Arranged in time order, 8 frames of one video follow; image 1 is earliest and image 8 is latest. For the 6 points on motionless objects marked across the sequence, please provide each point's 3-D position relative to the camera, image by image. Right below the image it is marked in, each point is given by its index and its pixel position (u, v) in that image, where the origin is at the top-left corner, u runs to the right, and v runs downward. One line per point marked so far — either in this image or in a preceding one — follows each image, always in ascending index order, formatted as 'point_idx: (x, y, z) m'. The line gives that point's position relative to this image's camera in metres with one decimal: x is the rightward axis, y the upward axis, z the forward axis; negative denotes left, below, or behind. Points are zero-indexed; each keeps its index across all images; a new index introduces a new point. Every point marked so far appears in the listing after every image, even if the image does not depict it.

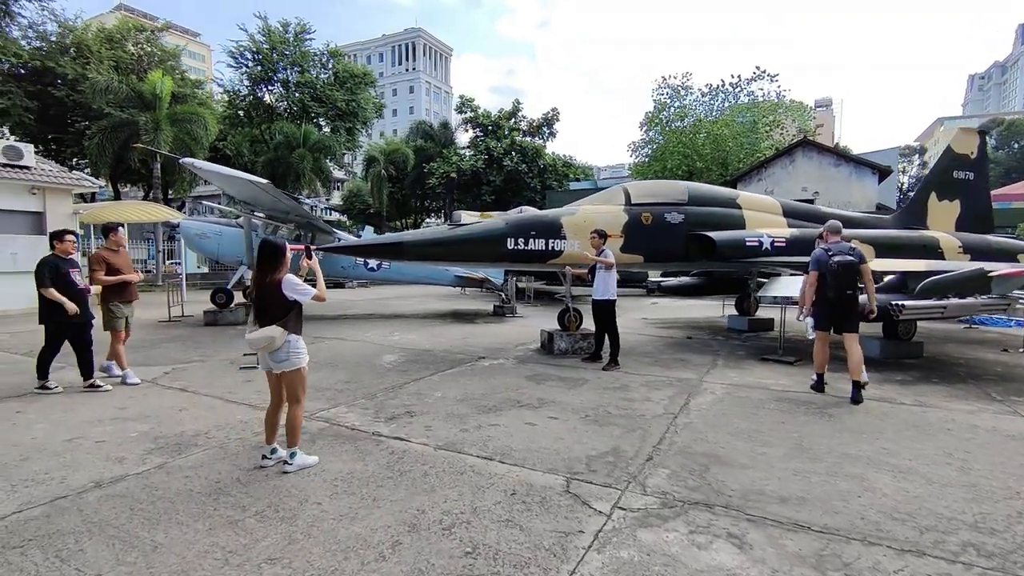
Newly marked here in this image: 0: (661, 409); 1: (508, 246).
0: (+1.4, -1.1, +4.8) m
1: (0.0, +0.5, +6.8) m
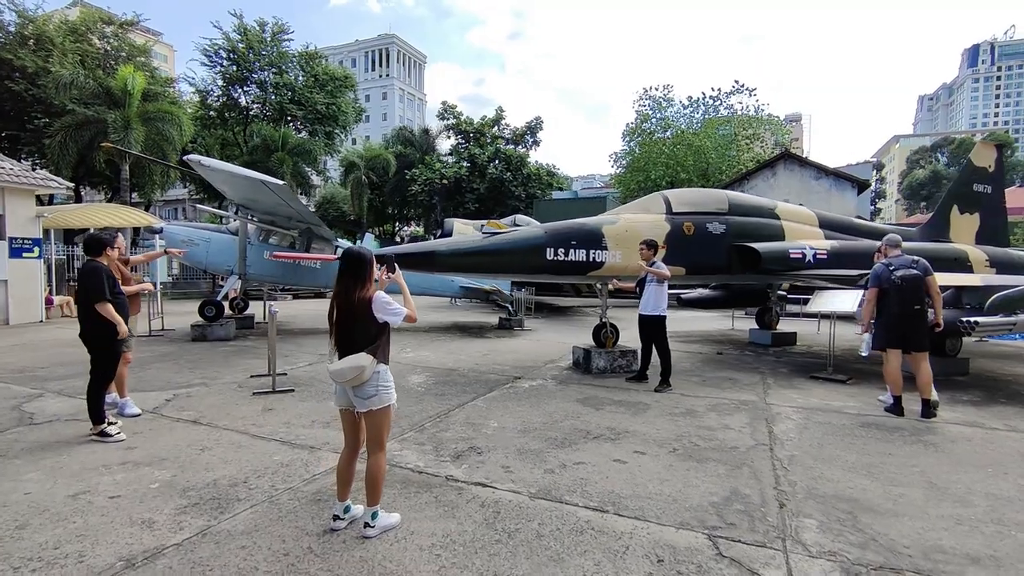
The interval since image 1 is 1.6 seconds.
0: (+2.0, -1.3, +4.4) m
1: (+0.4, +0.4, +6.3) m
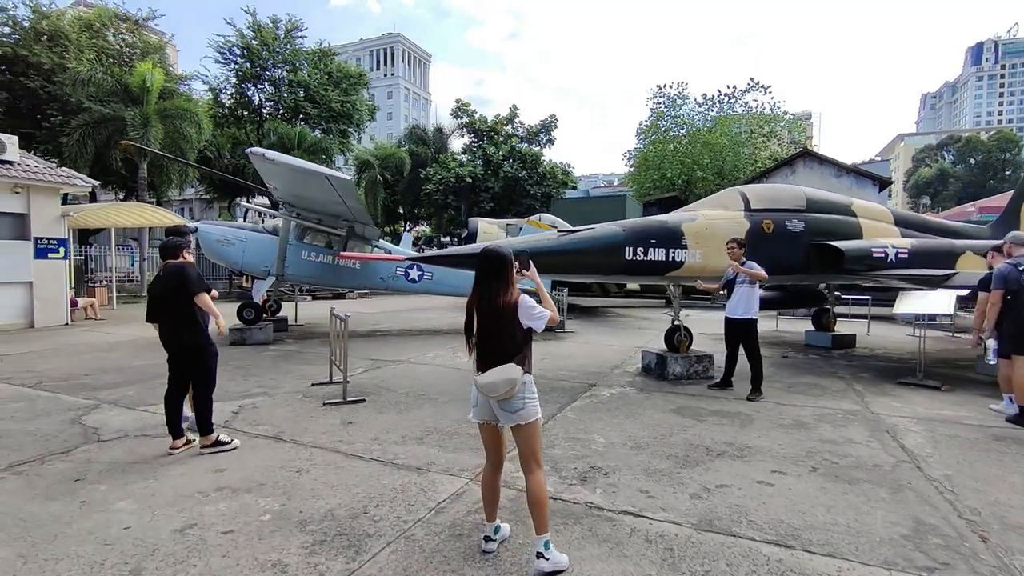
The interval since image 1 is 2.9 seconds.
0: (+2.9, -1.3, +4.0) m
1: (+1.3, +0.4, +5.9) m
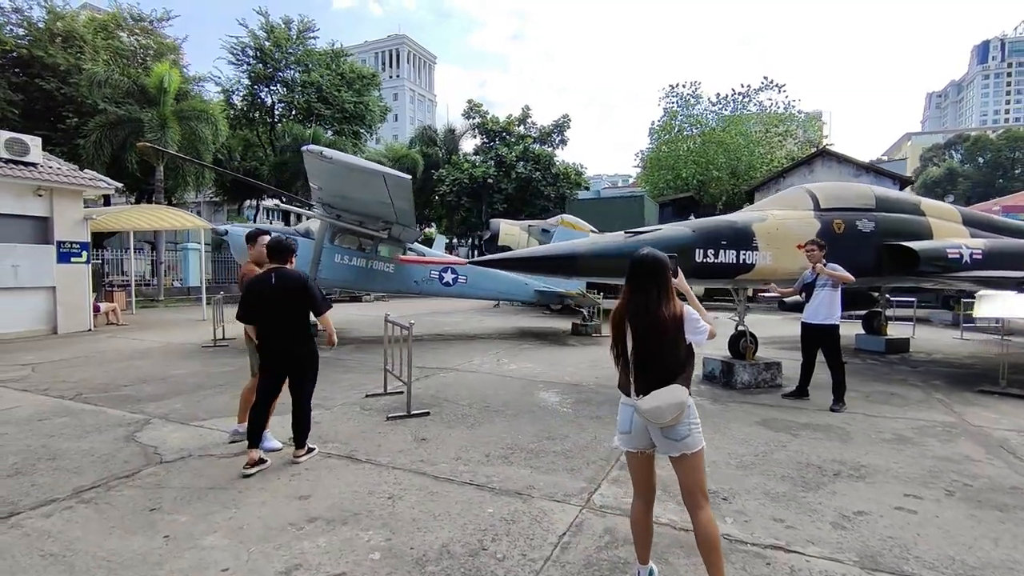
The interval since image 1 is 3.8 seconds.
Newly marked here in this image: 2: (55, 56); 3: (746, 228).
0: (+3.5, -1.3, +3.6) m
1: (+2.0, +0.3, +5.6) m
2: (-14.7, +7.5, +16.8) m
3: (+2.6, +0.7, +5.8) m
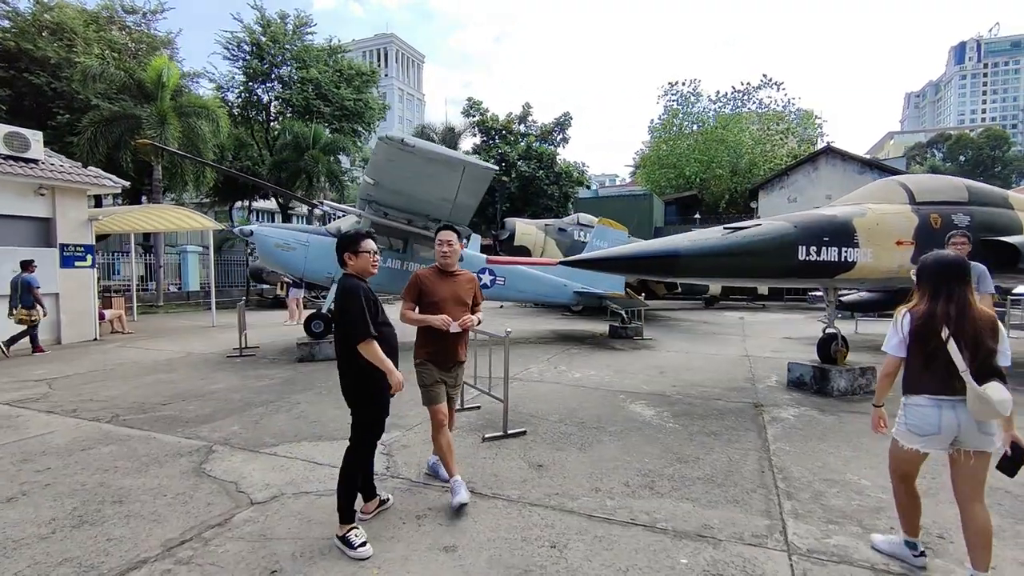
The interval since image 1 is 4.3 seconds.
0: (+4.4, -1.3, +3.2) m
1: (+2.8, +0.3, +5.1) m
2: (-14.3, +7.3, +15.9) m
3: (+3.5, +0.7, +5.4) m
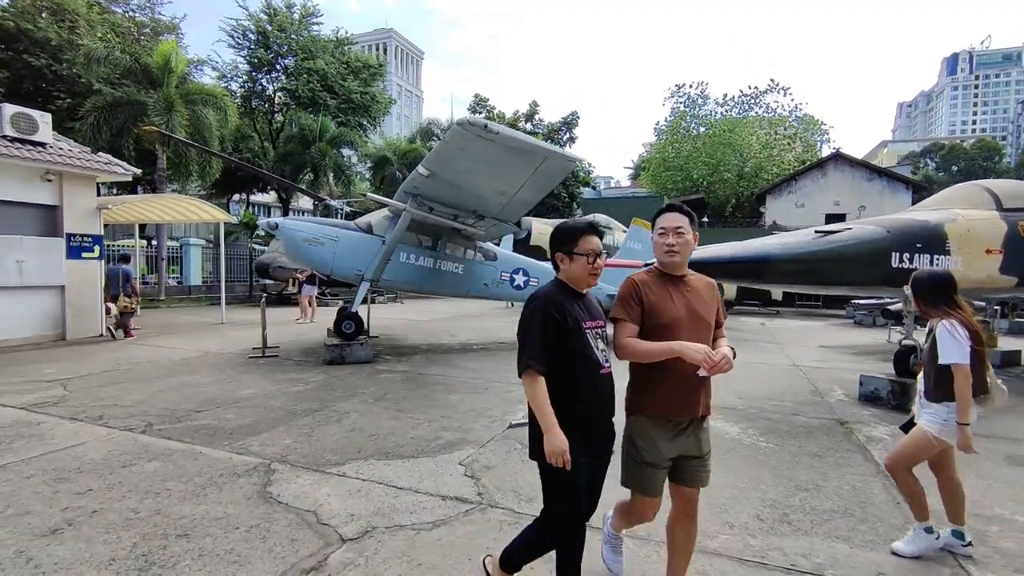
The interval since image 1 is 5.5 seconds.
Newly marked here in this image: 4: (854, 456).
0: (+5.1, -1.4, +2.9) m
1: (+3.5, +0.2, +4.8) m
2: (-13.7, +7.5, +15.2) m
3: (+4.1, +0.6, +5.0) m
4: (+2.6, -1.3, +4.0) m
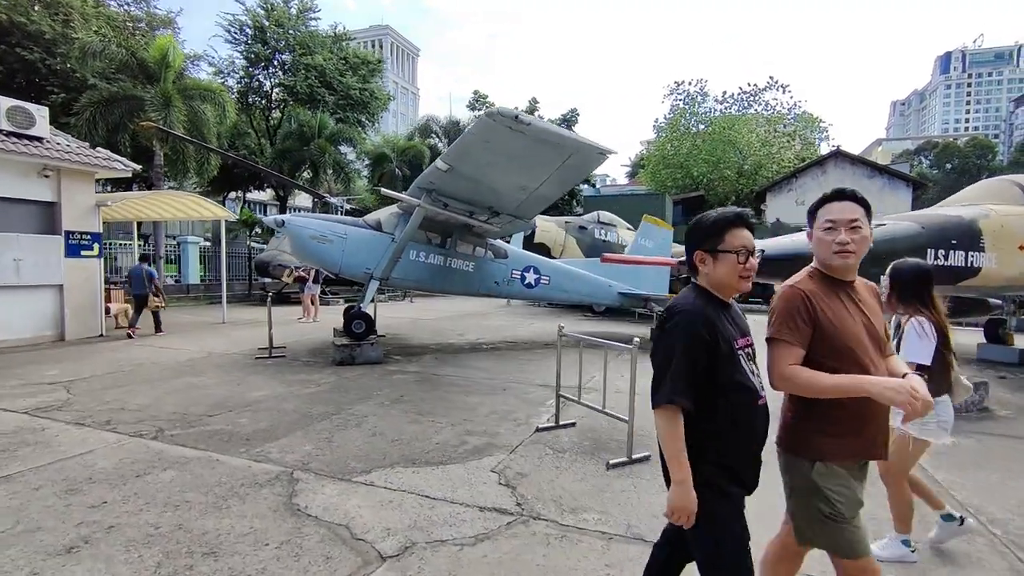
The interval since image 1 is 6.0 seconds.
0: (+5.3, -1.4, +2.8) m
1: (+3.7, +0.3, +4.6) m
2: (-13.5, +7.6, +14.9) m
3: (+4.3, +0.6, +4.9) m
4: (+2.9, -1.3, +3.9) m
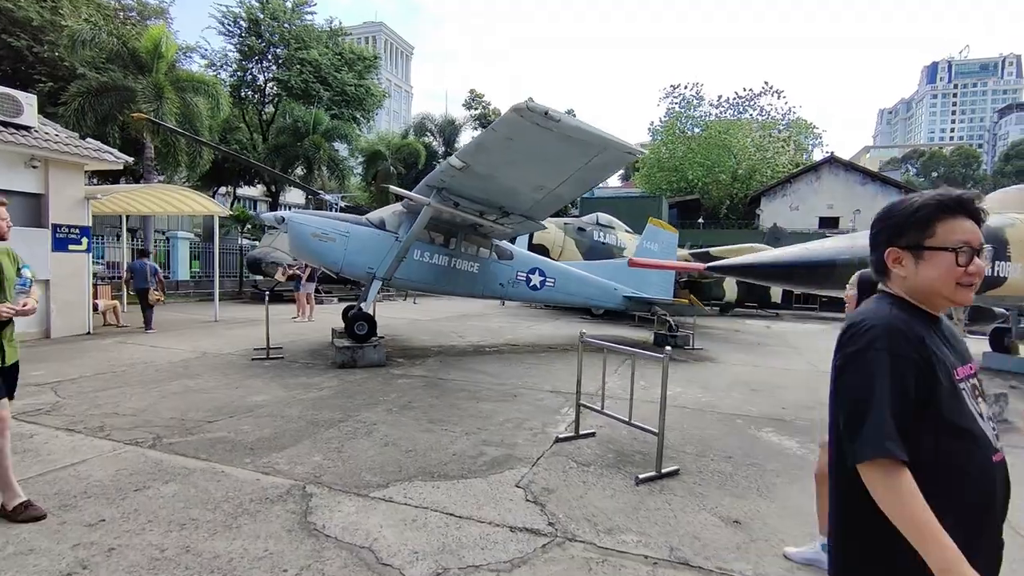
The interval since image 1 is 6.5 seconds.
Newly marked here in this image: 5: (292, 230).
0: (+5.5, -1.5, +2.7) m
1: (+3.9, +0.2, +4.5) m
2: (-13.5, +7.7, +14.4) m
3: (+4.5, +0.5, +4.8) m
4: (+3.0, -1.3, +3.7) m
5: (-3.1, +0.8, +7.2) m
